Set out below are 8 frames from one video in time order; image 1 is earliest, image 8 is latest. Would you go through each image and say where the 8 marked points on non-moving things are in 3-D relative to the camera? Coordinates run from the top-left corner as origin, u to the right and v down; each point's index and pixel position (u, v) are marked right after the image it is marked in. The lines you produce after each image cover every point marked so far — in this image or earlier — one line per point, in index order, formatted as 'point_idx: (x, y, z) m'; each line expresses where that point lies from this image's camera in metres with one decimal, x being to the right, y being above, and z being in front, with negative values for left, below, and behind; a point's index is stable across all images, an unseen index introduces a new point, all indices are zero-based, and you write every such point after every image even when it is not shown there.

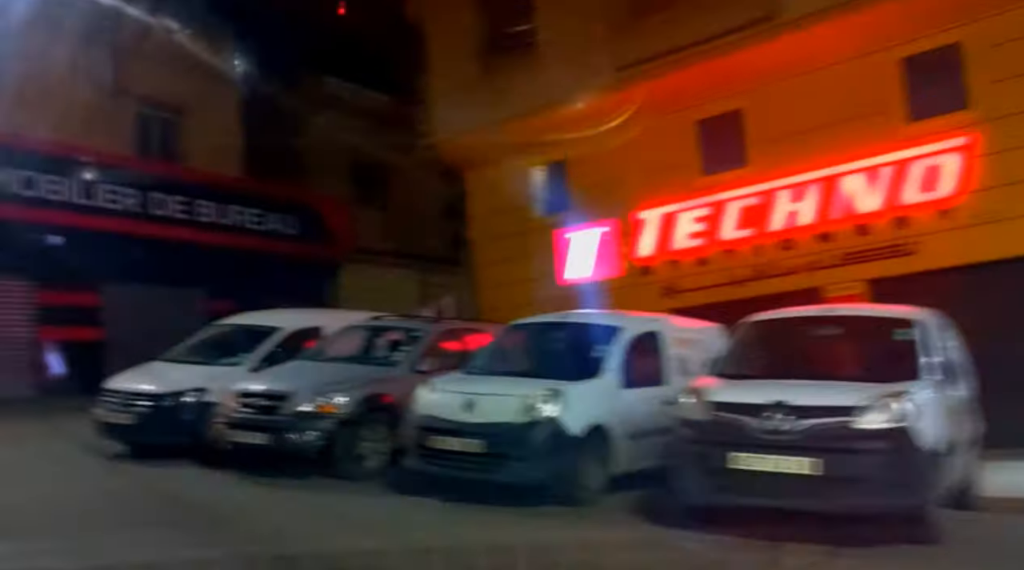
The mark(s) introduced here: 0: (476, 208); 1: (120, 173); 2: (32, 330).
0: (-0.7, +1.6, +17.9) m
1: (-8.4, +2.4, +19.0) m
2: (-10.1, -1.0, +18.7) m
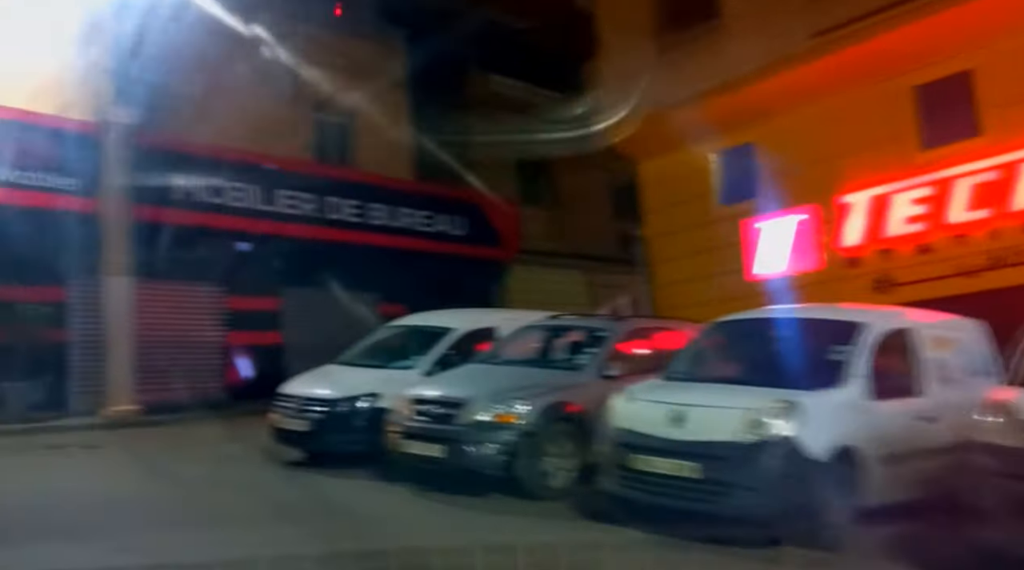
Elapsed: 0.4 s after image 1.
0: (+2.7, +1.6, +16.7) m
1: (-4.7, +2.3, +19.2) m
2: (-6.4, -1.1, +19.2) m
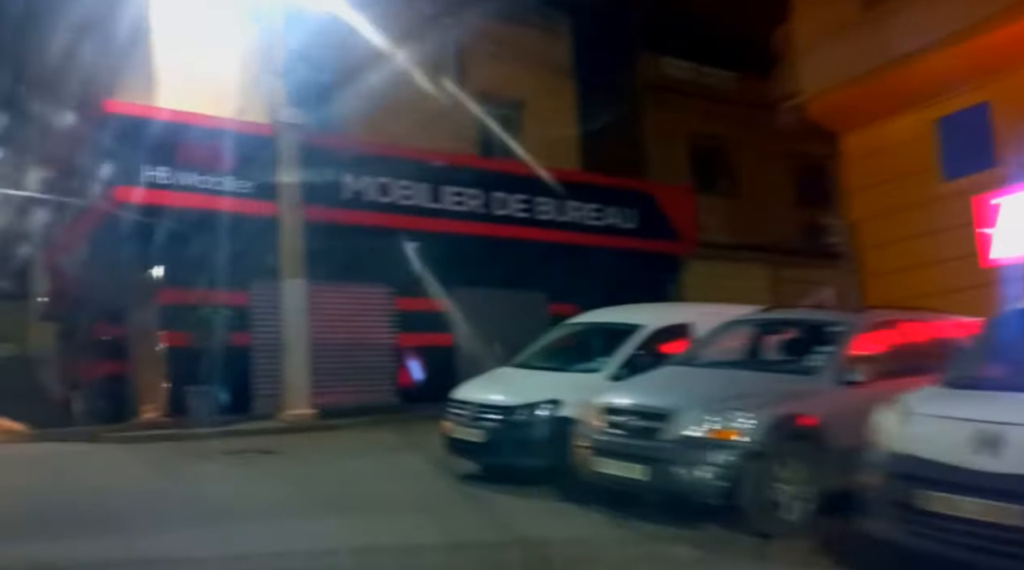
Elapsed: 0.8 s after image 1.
0: (+5.8, +1.8, +14.7) m
1: (-1.0, +2.3, +18.5) m
2: (-2.6, -1.1, +18.8) m
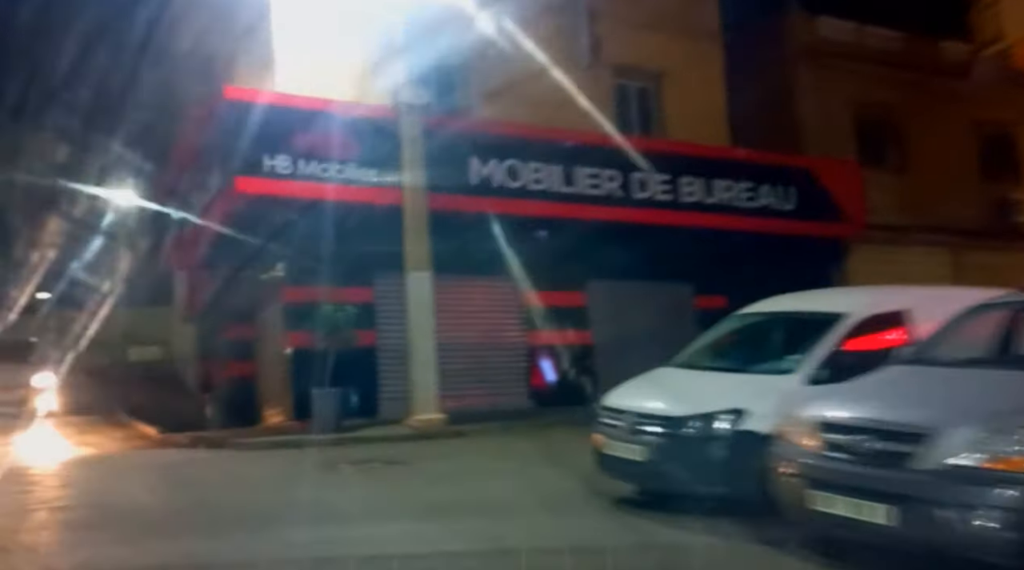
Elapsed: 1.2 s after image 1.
0: (+7.8, +2.1, +12.1) m
1: (+1.7, +2.5, +16.8) m
2: (+0.2, -1.0, +17.4) m
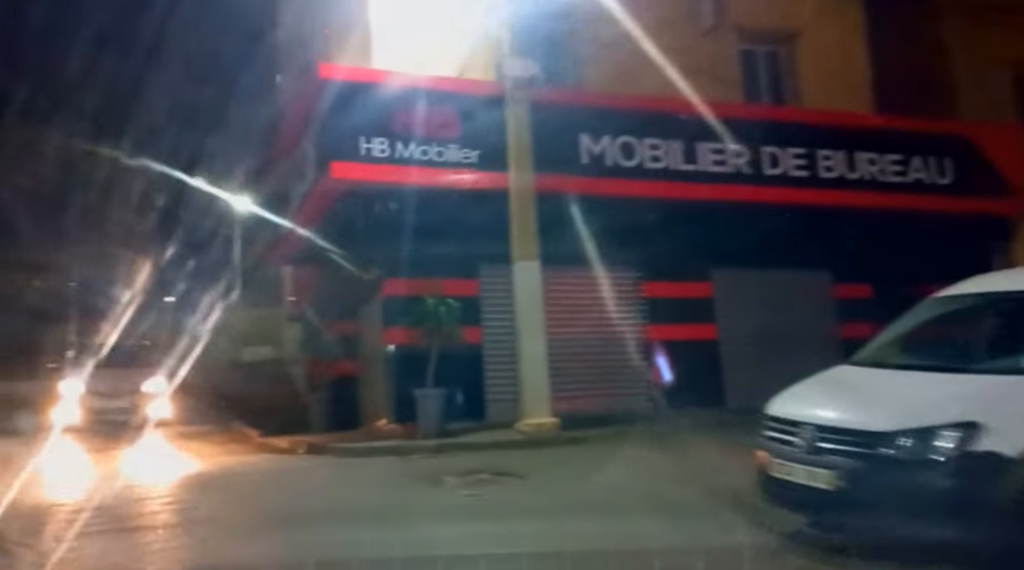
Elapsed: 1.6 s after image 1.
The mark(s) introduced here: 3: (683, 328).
0: (+9.2, +2.4, +9.6) m
1: (+3.6, +2.7, +15.0) m
2: (+2.3, -0.8, +15.8) m
3: (+3.0, -0.8, +16.0) m
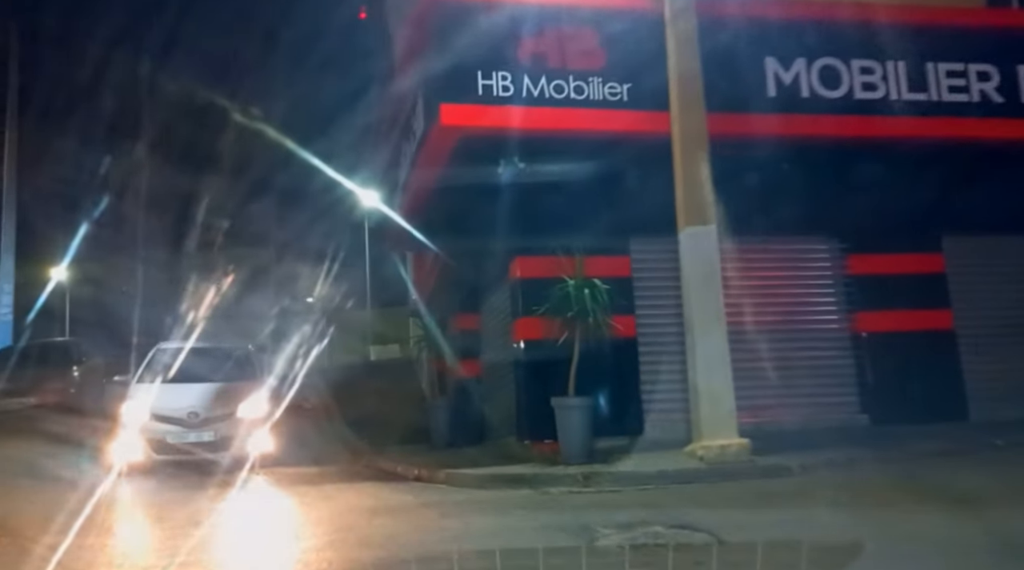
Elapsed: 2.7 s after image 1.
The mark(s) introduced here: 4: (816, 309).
0: (+10.4, +2.8, +4.9) m
1: (+5.7, +3.1, +11.1) m
2: (+4.5, -0.5, +12.0) m
3: (+5.3, -0.4, +12.2) m
4: (+4.2, -0.4, +12.0) m
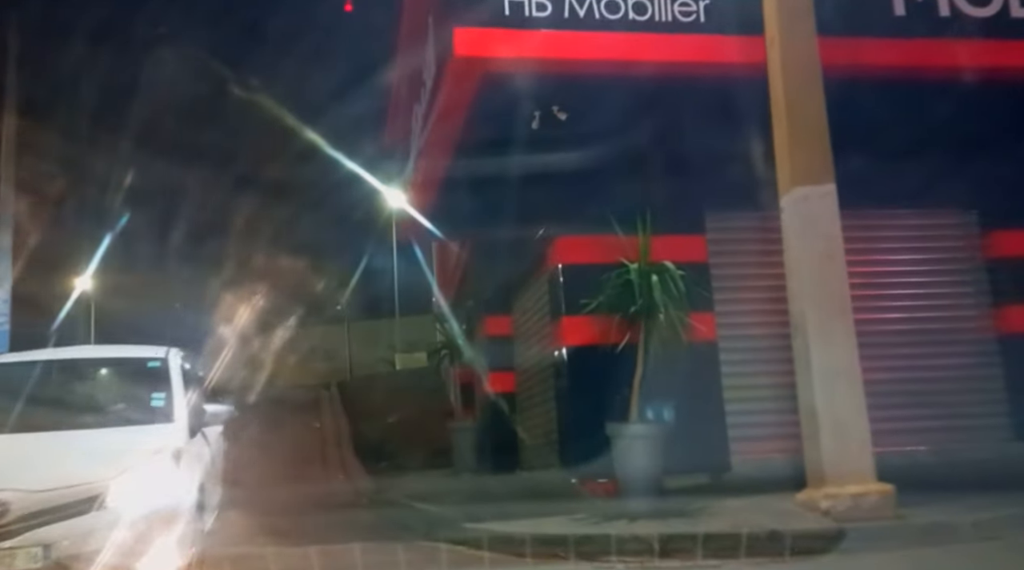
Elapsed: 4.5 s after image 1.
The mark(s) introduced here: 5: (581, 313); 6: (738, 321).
0: (+10.5, +3.1, +1.9) m
1: (+6.0, +3.2, +8.2) m
2: (+4.9, -0.3, +9.2) m
3: (+5.7, -0.3, +9.3) m
4: (+4.6, -0.3, +9.2) m
5: (+0.6, -0.3, +9.1) m
6: (+2.4, -0.4, +9.2) m
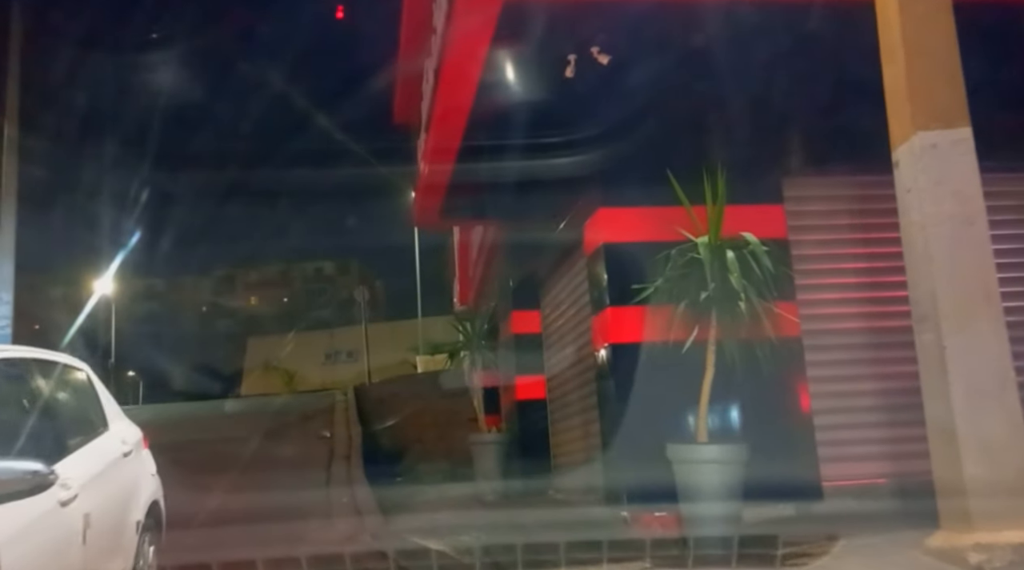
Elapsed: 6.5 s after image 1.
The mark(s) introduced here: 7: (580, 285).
0: (+10.5, +3.3, -0.1) m
1: (+6.2, +3.4, +6.4) m
2: (+5.2, -0.1, +7.4) m
3: (+6.0, -0.1, +7.5) m
4: (+4.9, -0.1, +7.4) m
5: (+0.9, -0.2, +7.5) m
6: (+2.6, -0.3, +7.5) m
7: (+0.7, 0.0, +9.0) m
